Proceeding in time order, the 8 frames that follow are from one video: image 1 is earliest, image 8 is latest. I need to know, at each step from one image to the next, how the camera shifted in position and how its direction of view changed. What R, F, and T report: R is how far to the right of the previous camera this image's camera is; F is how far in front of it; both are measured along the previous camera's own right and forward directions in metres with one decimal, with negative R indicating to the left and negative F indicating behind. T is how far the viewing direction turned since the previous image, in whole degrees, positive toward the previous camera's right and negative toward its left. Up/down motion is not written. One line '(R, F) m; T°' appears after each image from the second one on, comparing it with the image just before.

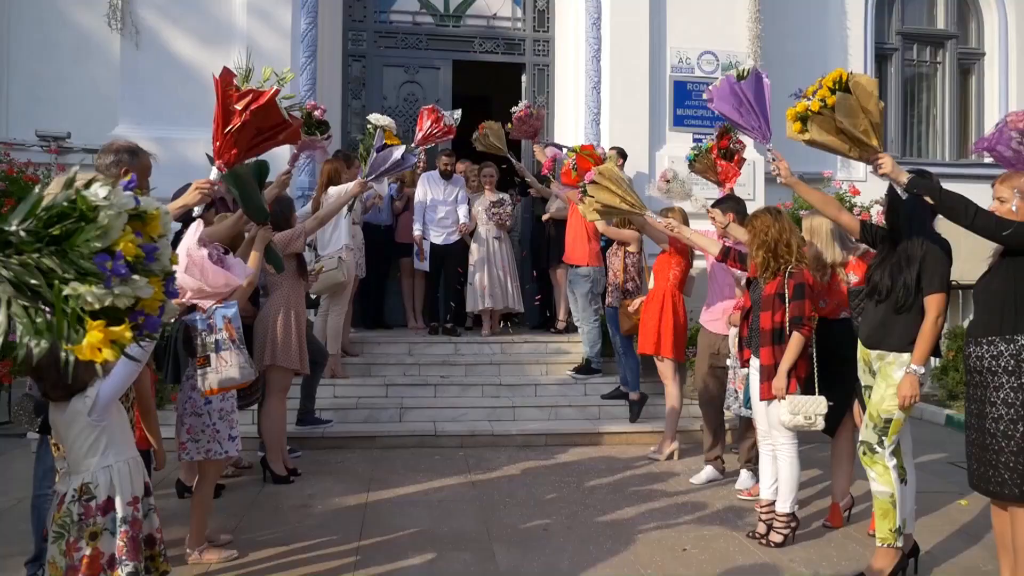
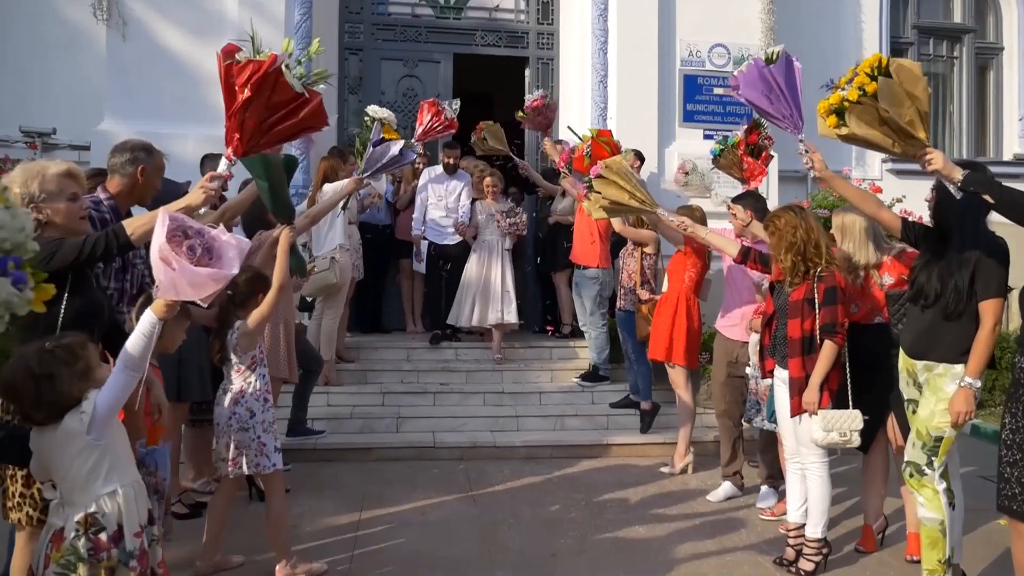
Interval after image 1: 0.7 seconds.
(0.0, +0.4) m; 0°
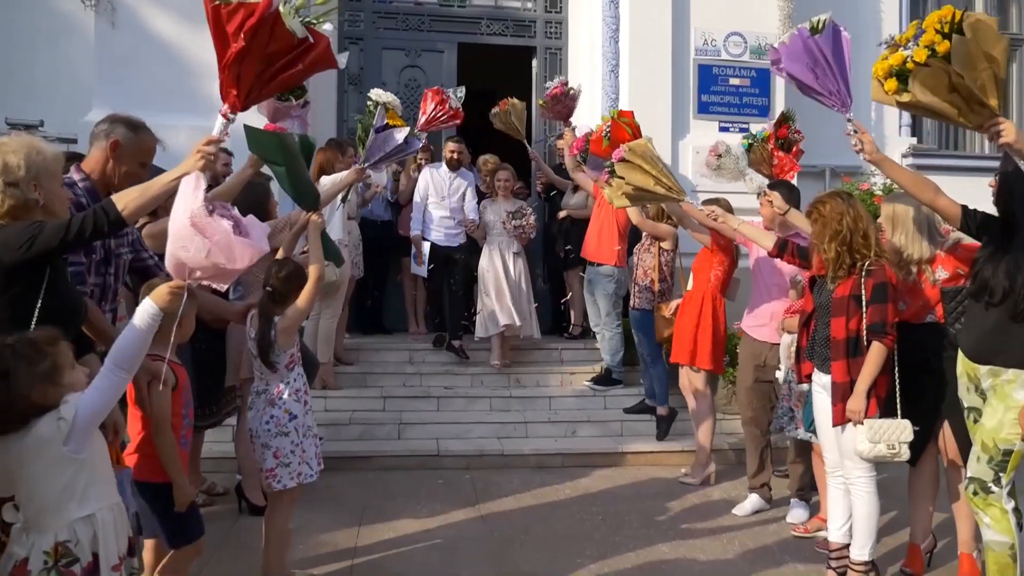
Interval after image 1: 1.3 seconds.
(-0.1, +0.4) m; 0°
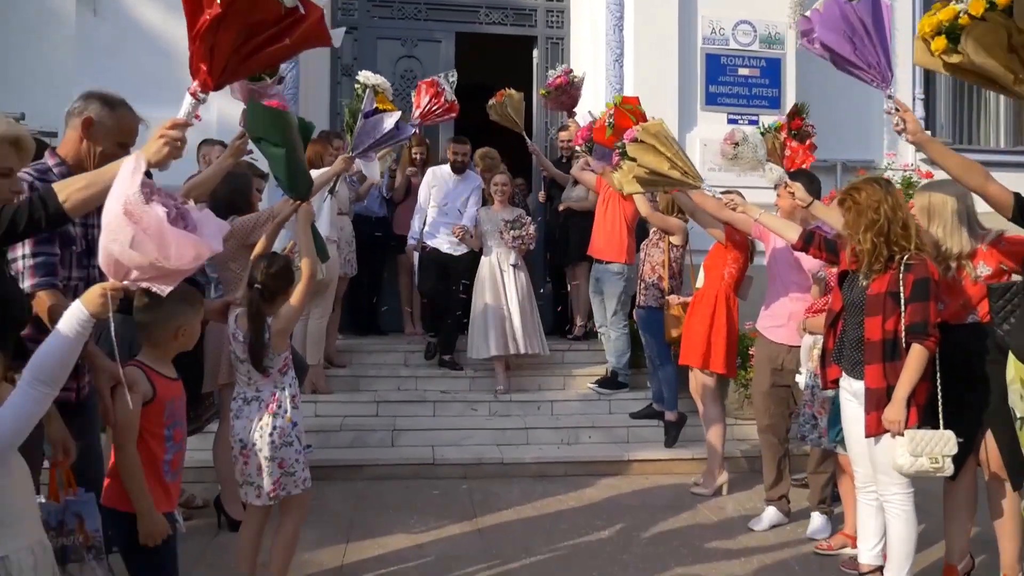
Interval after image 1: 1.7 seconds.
(0.0, +0.4) m; 0°
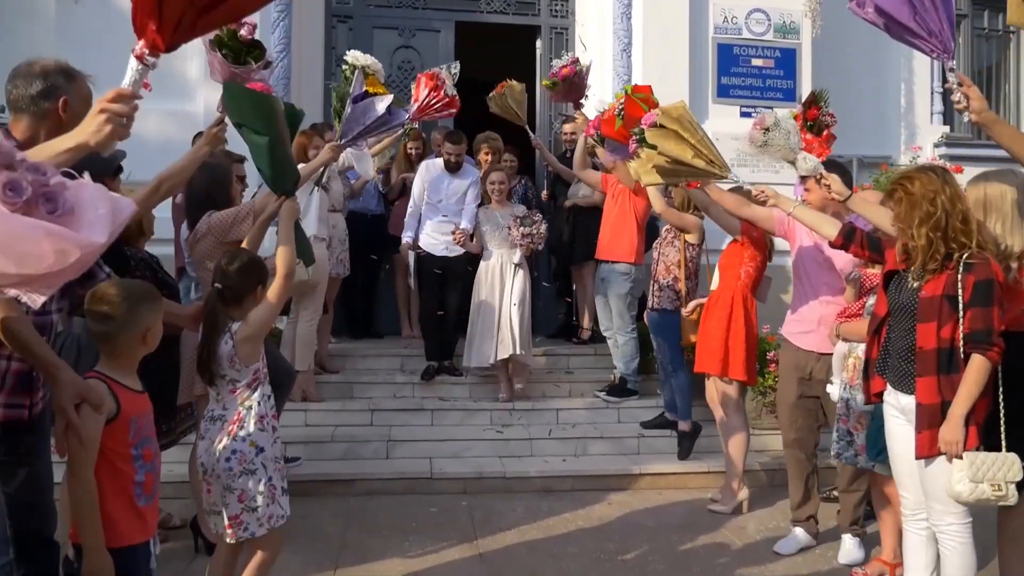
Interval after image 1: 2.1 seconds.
(0.0, +0.4) m; 0°
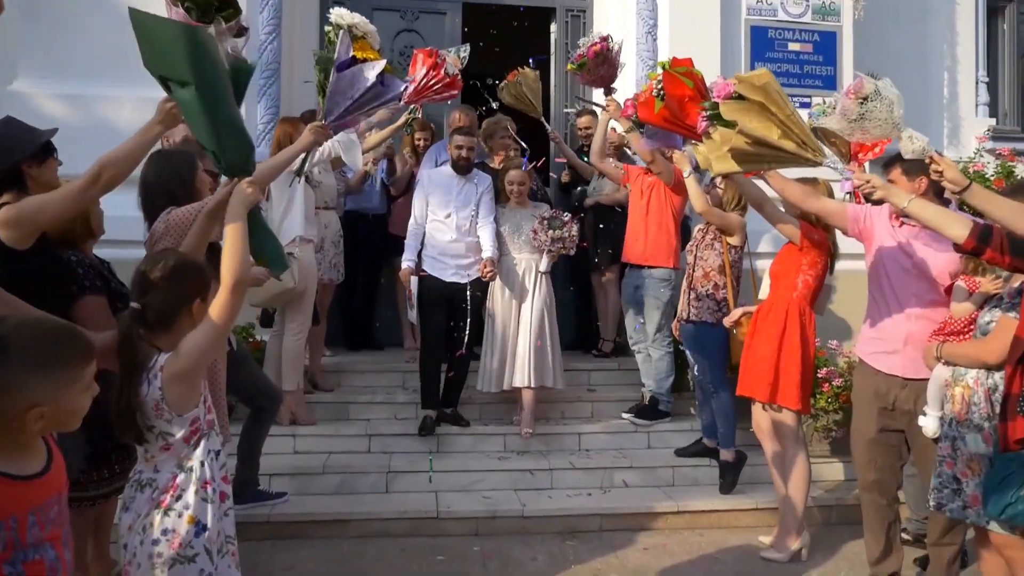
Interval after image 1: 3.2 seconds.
(-0.1, +0.7) m; 0°
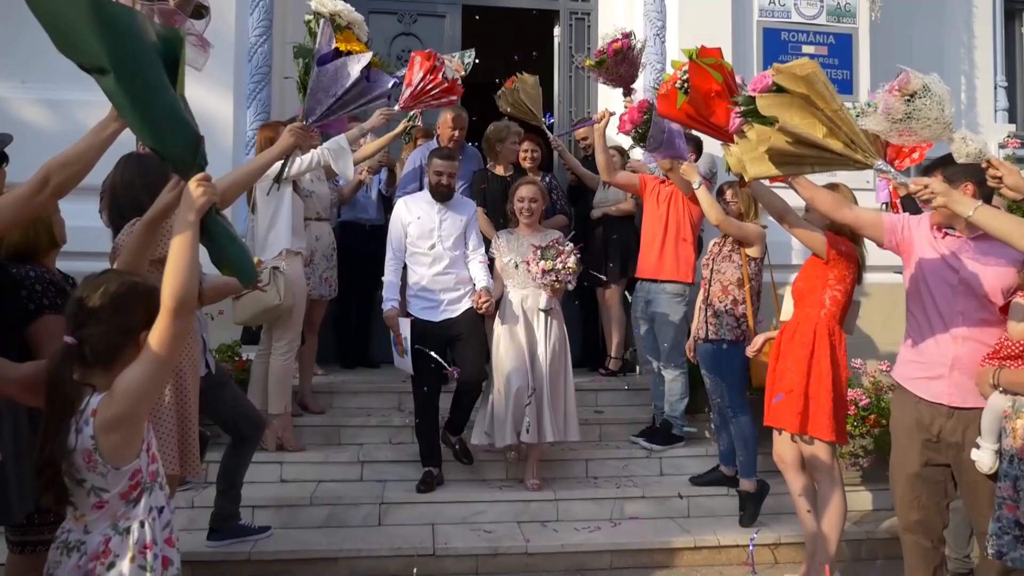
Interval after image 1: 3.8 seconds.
(0.0, +0.4) m; 0°
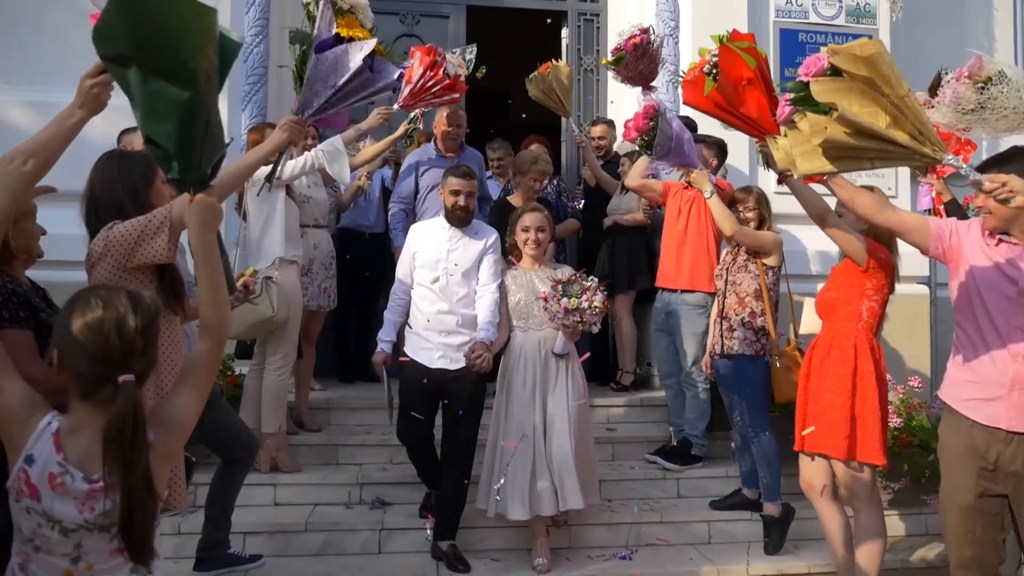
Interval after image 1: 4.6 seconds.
(0.0, +0.3) m; 0°
